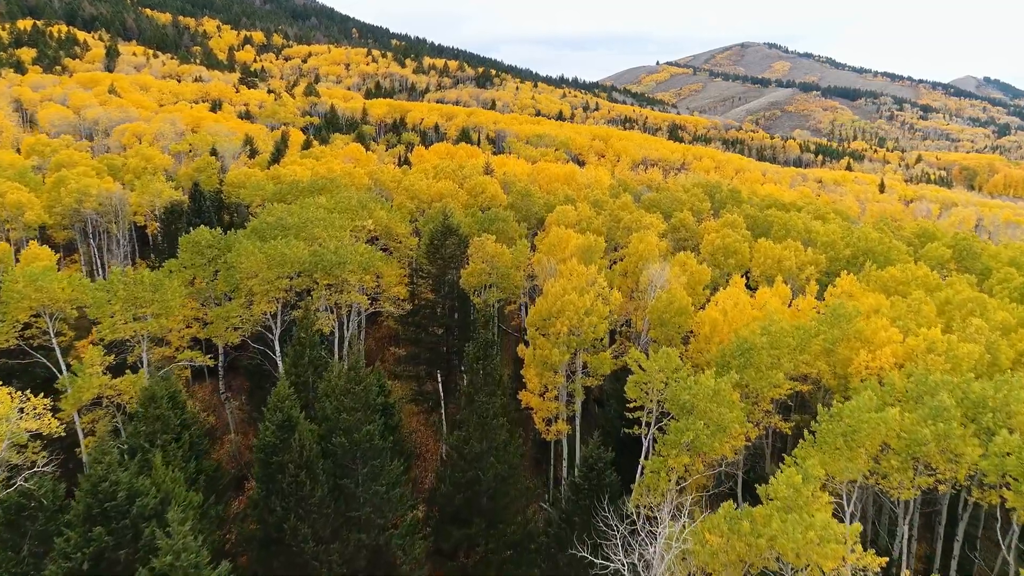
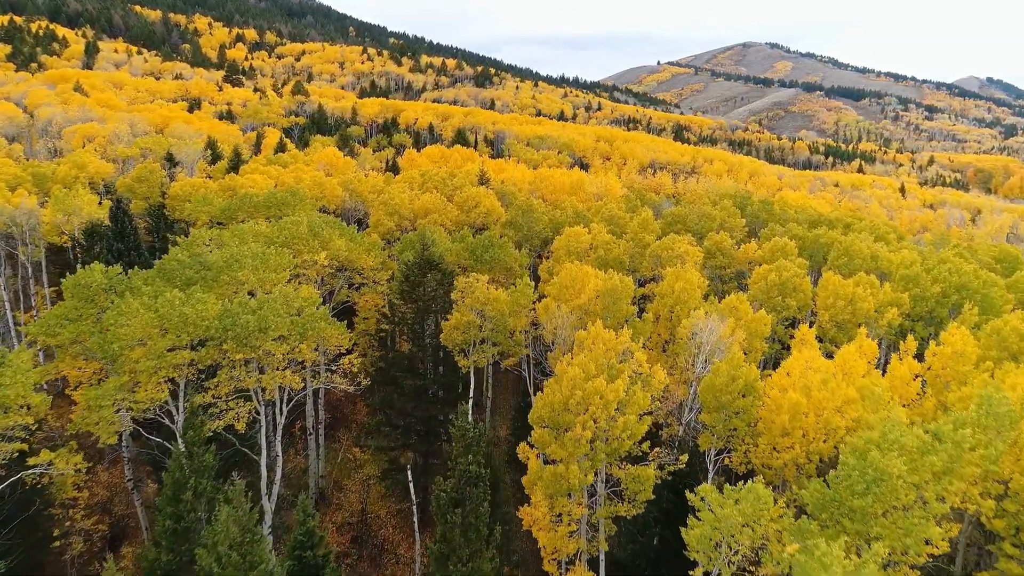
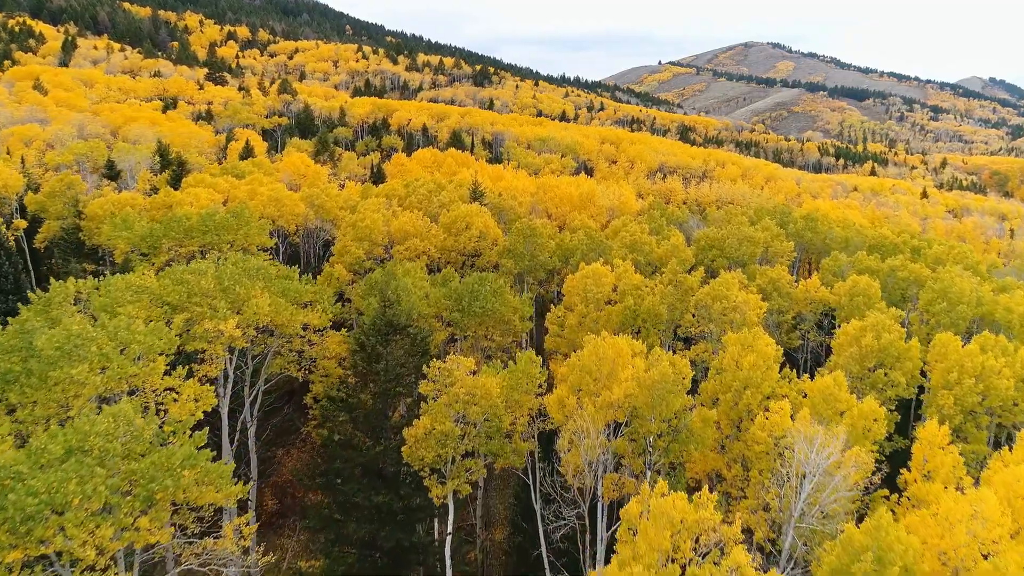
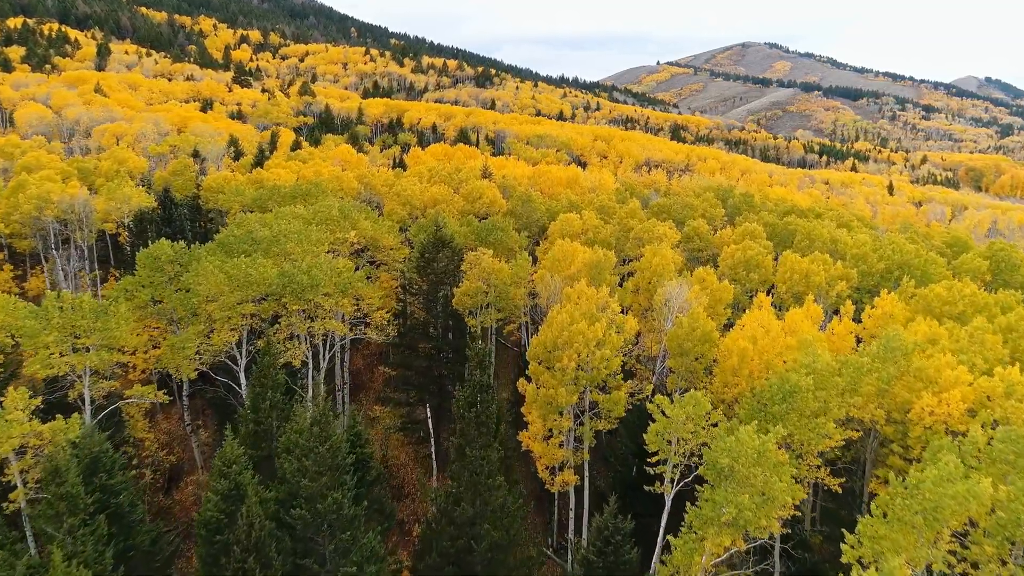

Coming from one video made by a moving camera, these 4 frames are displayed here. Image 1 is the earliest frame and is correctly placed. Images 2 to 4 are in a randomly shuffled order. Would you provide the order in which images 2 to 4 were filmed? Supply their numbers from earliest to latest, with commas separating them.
4, 2, 3
